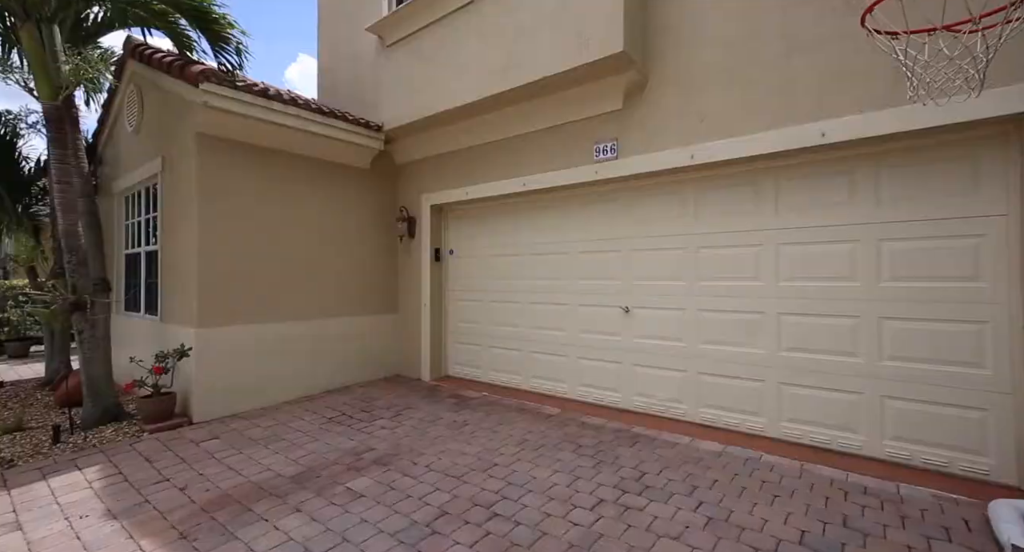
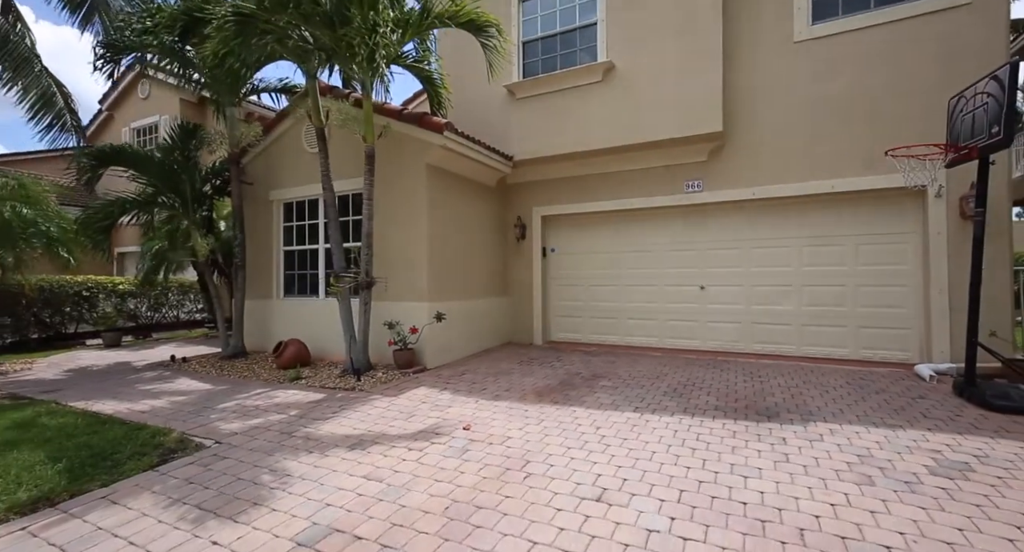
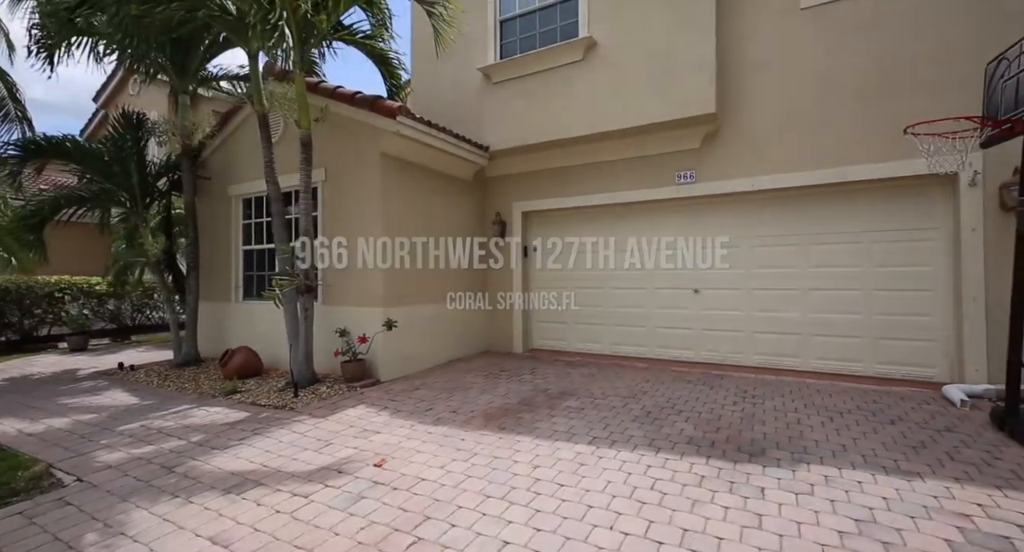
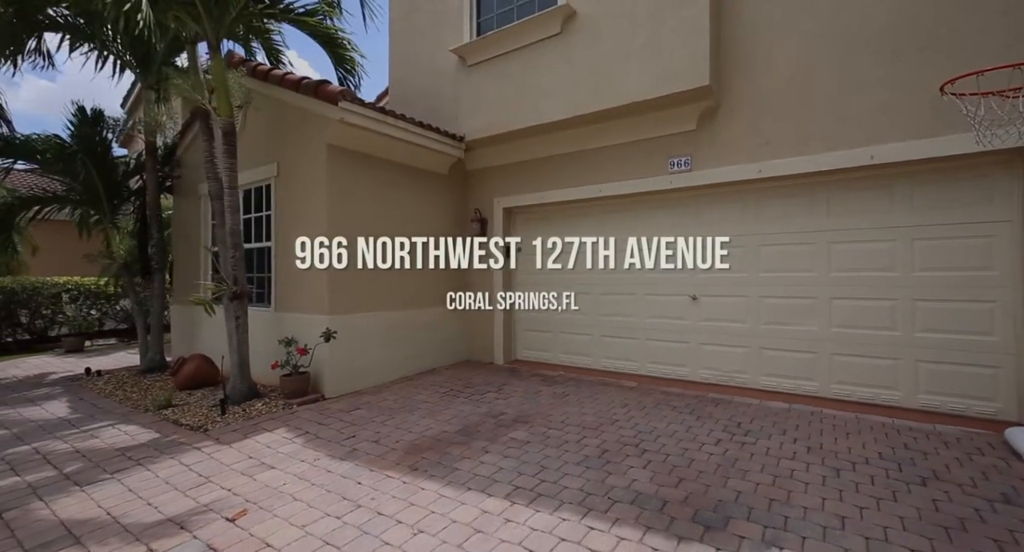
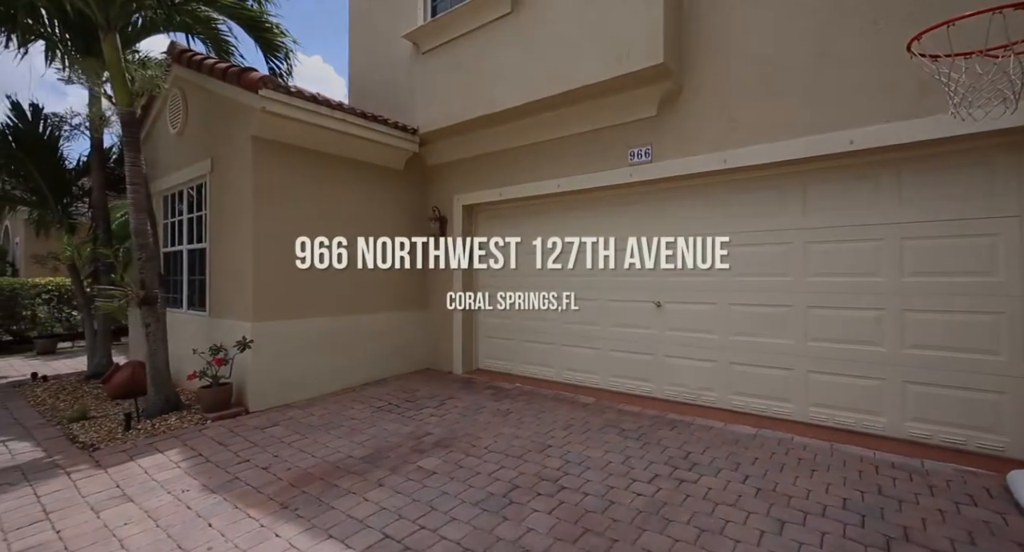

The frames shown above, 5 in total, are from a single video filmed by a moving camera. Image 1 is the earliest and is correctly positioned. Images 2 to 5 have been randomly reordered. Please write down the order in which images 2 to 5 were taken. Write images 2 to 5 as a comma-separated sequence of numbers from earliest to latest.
5, 4, 3, 2
